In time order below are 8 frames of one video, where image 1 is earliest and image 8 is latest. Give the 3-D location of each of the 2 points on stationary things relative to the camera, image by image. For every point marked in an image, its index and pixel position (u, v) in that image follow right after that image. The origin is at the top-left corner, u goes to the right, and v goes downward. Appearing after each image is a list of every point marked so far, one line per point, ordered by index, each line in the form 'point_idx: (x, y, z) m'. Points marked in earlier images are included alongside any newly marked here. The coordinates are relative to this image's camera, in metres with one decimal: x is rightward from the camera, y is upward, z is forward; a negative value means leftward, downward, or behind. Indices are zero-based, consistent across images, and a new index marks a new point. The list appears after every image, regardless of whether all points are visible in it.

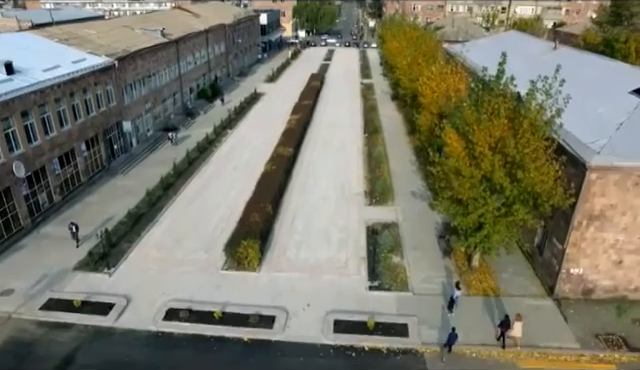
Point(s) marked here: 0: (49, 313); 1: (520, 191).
0: (-8.9, -4.0, +18.7) m
1: (+6.1, -0.2, +17.6) m
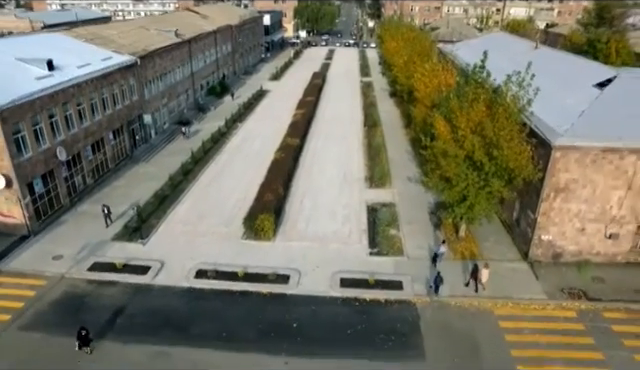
0: (-8.6, -3.2, +21.8) m
1: (+6.4, +0.6, +20.8) m
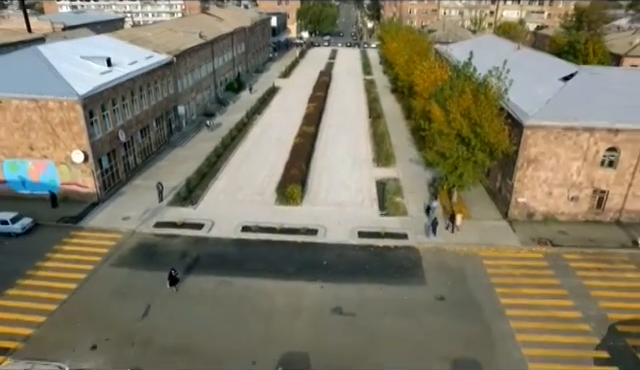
0: (-7.6, -1.9, +27.2) m
1: (+7.4, +1.9, +26.2) m
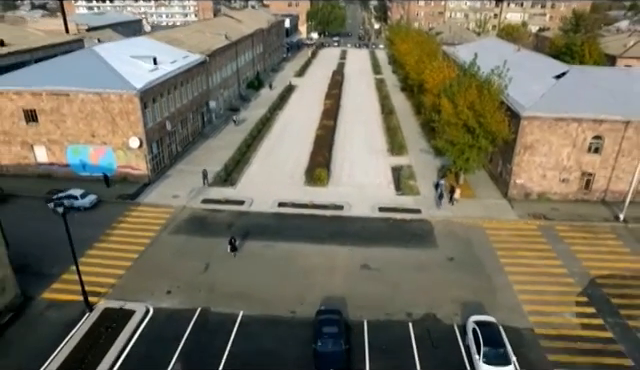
0: (-6.2, -0.9, +31.5) m
1: (+8.8, +2.8, +30.4) m
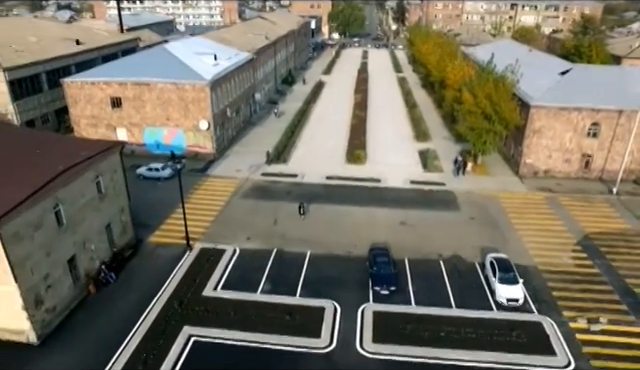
0: (-3.6, +0.7, +37.7) m
1: (+11.5, +4.2, +36.3) m
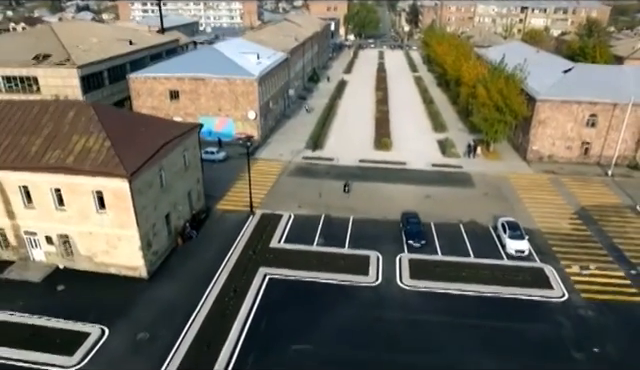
0: (-1.0, +2.1, +43.5) m
1: (+14.0, +5.5, +41.9) m
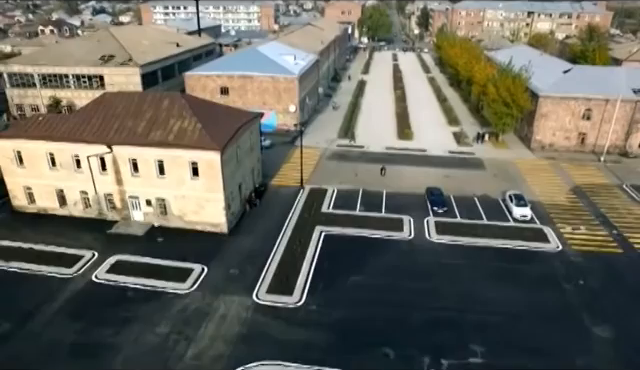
0: (+1.8, +3.5, +50.4) m
1: (+16.9, +6.8, +48.6) m
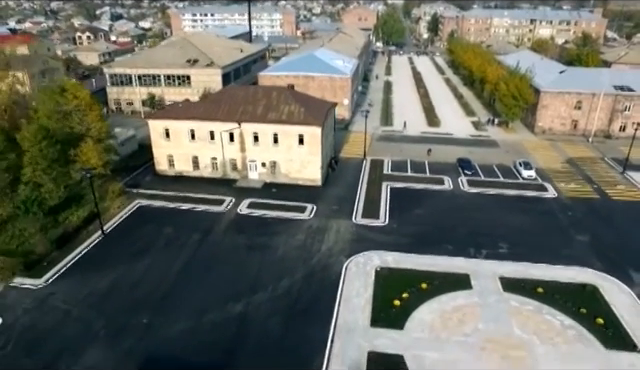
0: (+7.3, +6.2, +64.0) m
1: (+22.4, +9.5, +62.2) m
